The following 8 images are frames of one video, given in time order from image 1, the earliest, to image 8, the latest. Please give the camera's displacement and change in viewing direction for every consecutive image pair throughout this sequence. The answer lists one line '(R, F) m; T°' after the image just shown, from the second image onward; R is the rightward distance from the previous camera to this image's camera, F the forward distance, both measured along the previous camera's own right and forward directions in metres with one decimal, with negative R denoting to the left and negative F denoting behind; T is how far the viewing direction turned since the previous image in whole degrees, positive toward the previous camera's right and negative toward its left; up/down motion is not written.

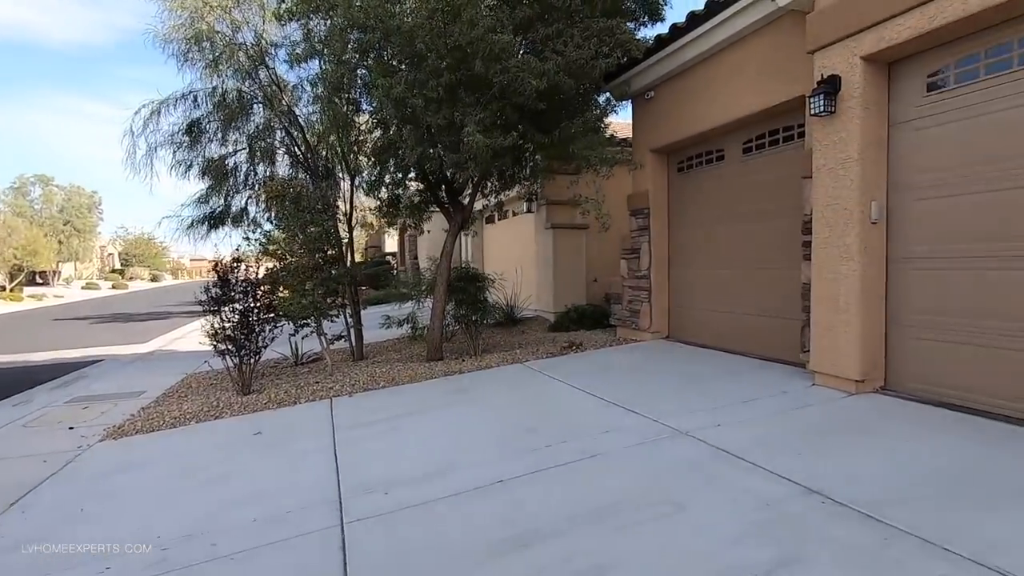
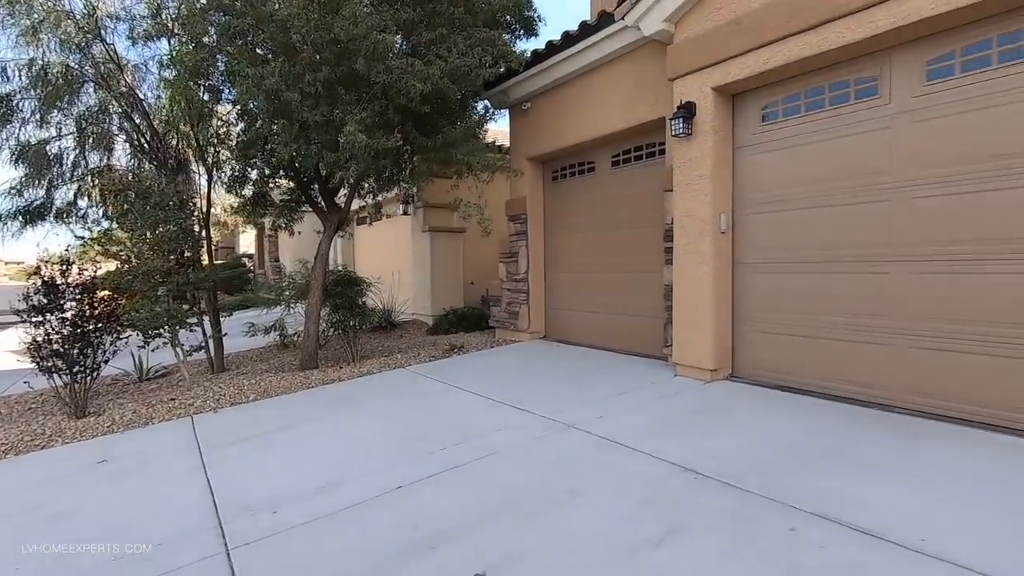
(-0.2, -0.1) m; +14°
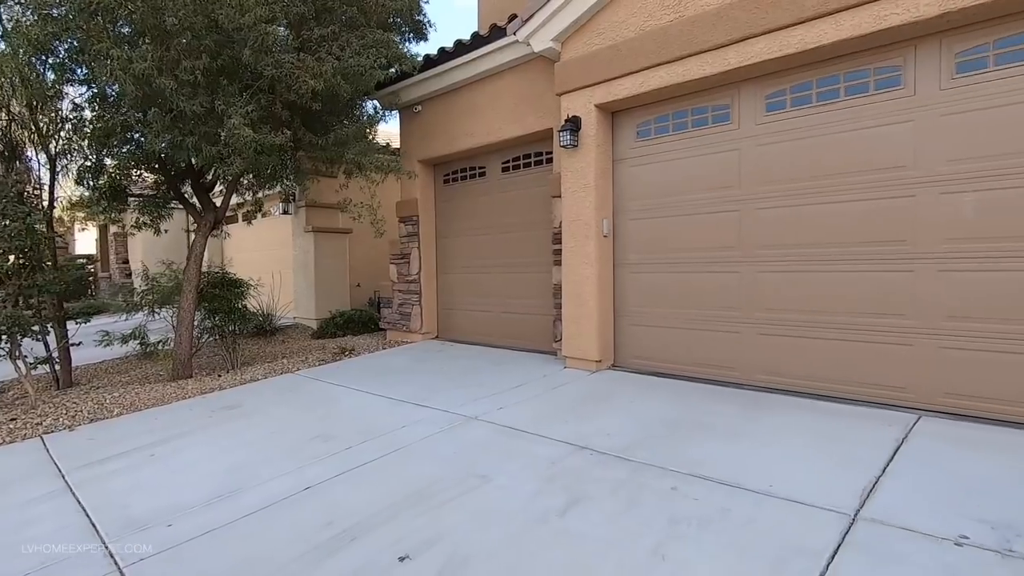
(-0.2, -0.2) m; +13°
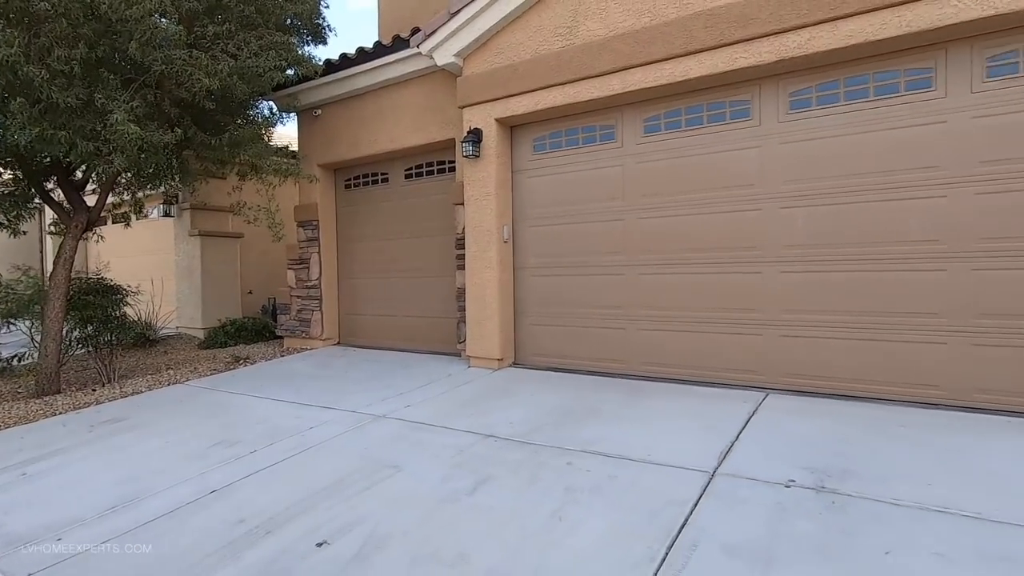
(-0.1, -0.3) m; +11°
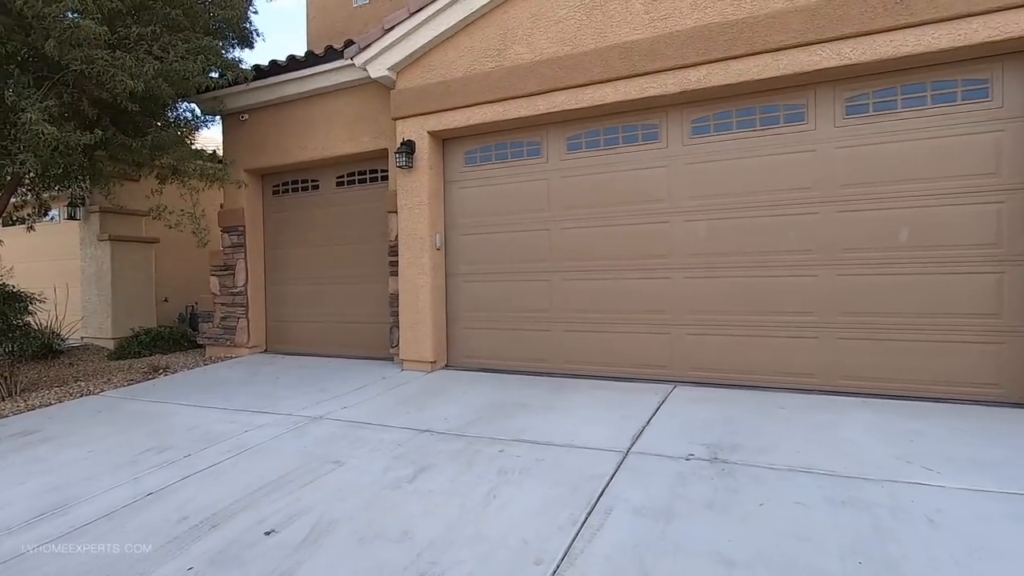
(-0.1, -0.4) m; +8°
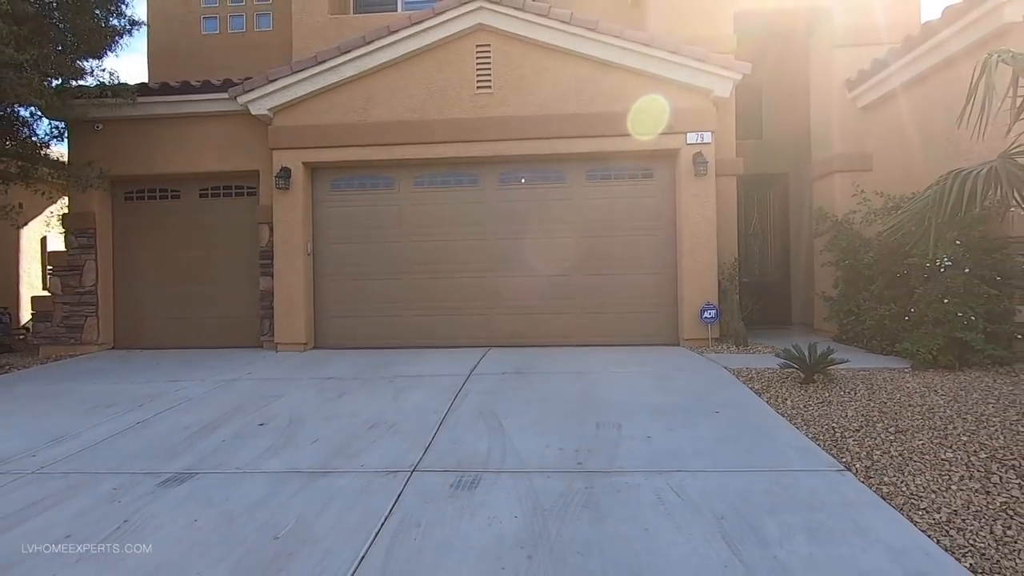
(-1.2, -2.6) m; +22°
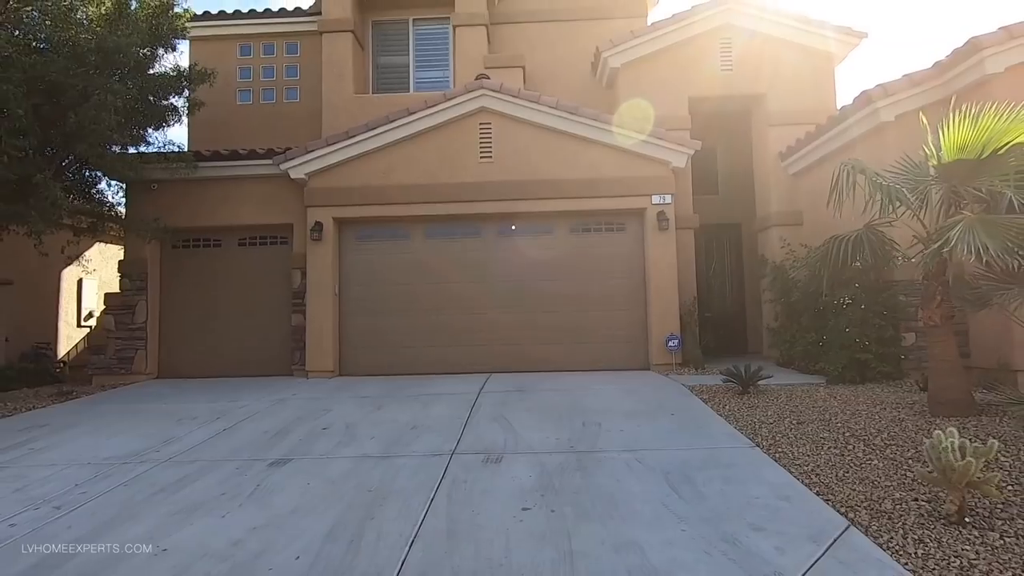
(-0.3, -1.8) m; +2°
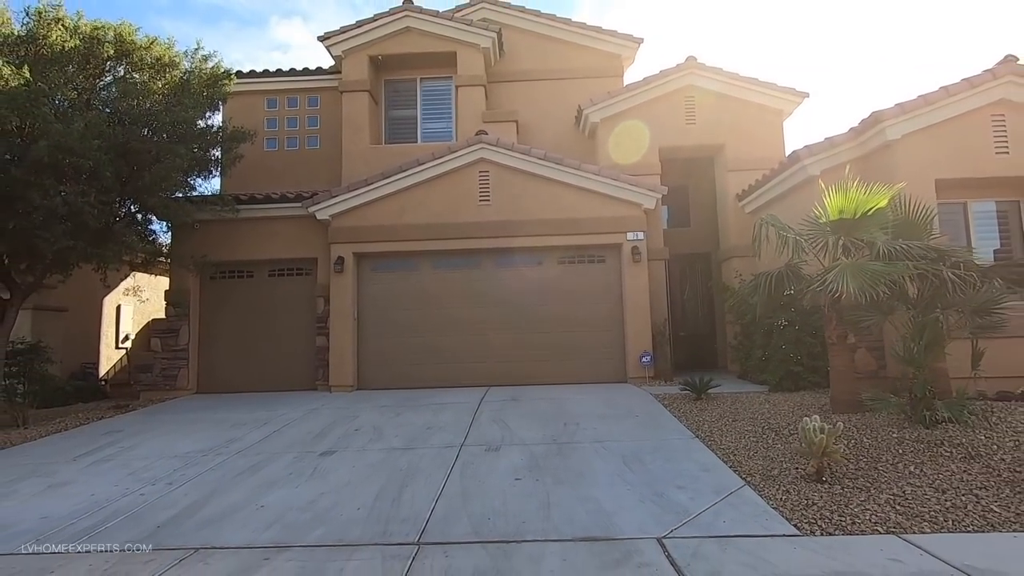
(0.0, -1.7) m; 0°
